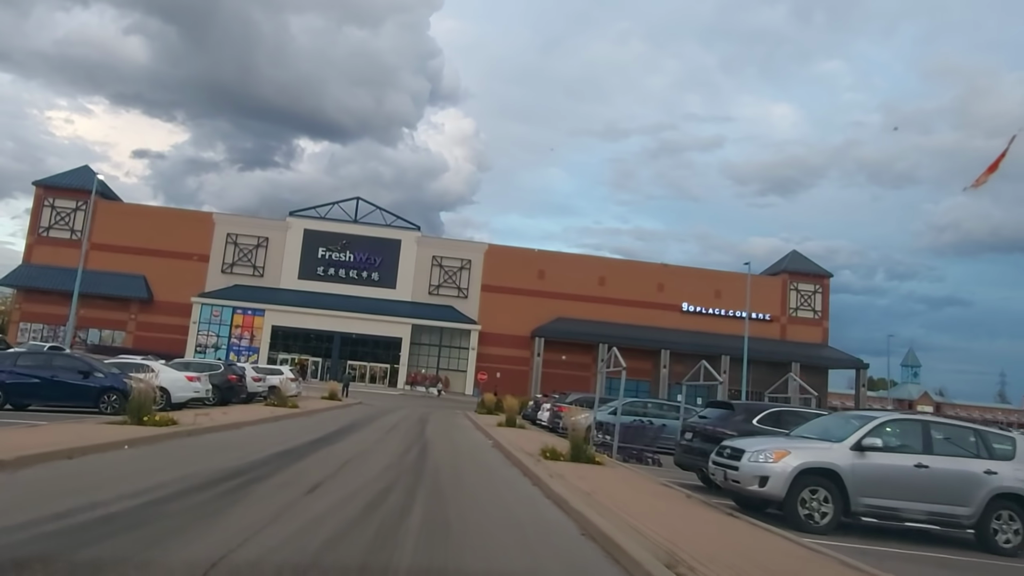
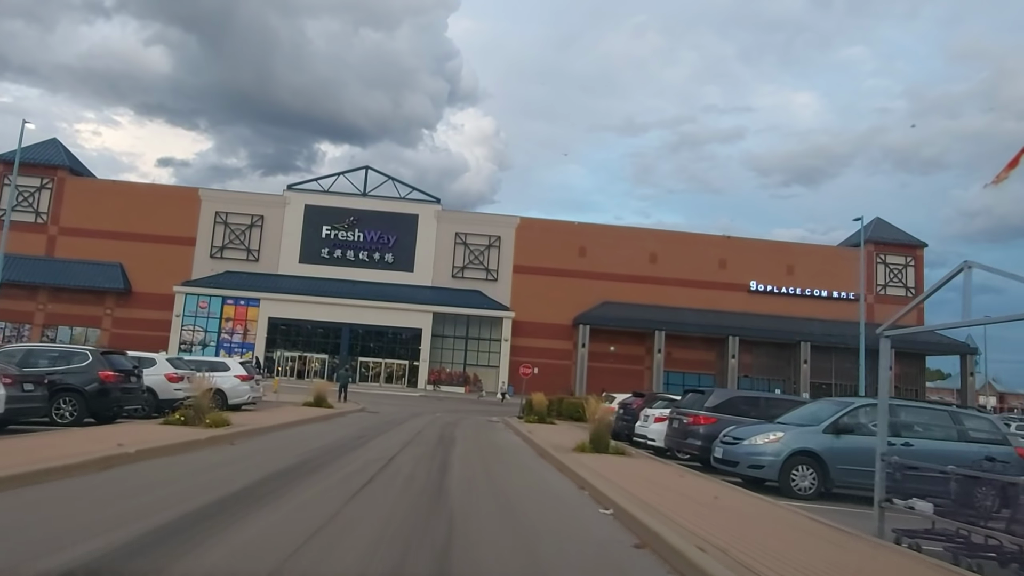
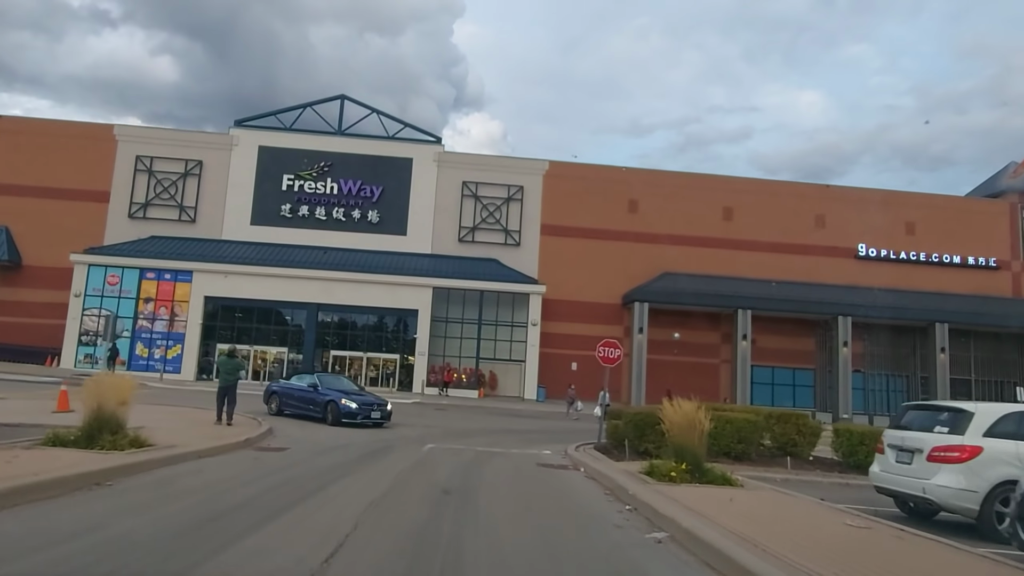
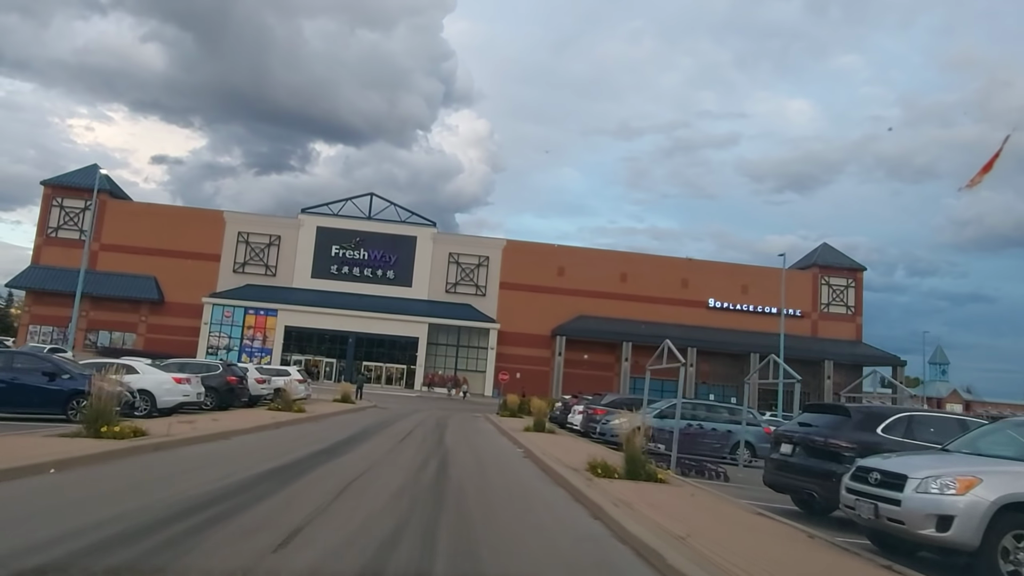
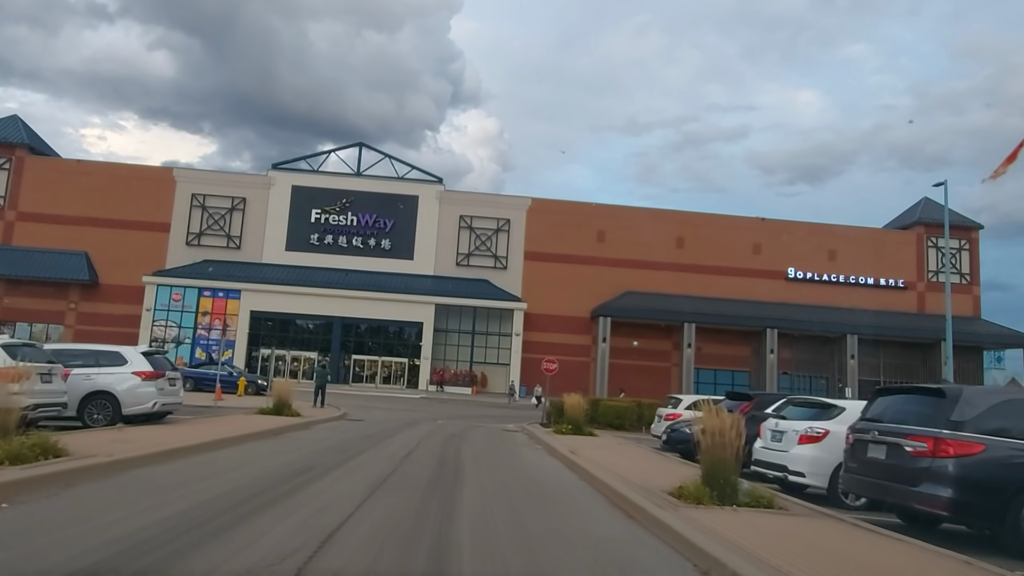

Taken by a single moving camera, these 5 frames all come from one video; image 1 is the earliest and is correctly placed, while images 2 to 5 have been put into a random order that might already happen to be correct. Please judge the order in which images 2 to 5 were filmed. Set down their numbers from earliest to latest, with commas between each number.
4, 2, 5, 3
